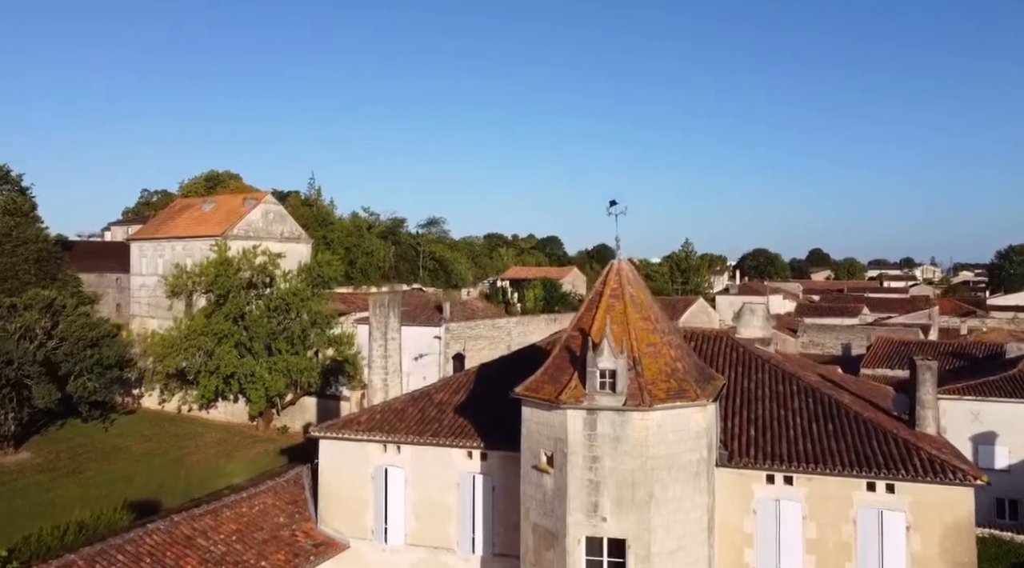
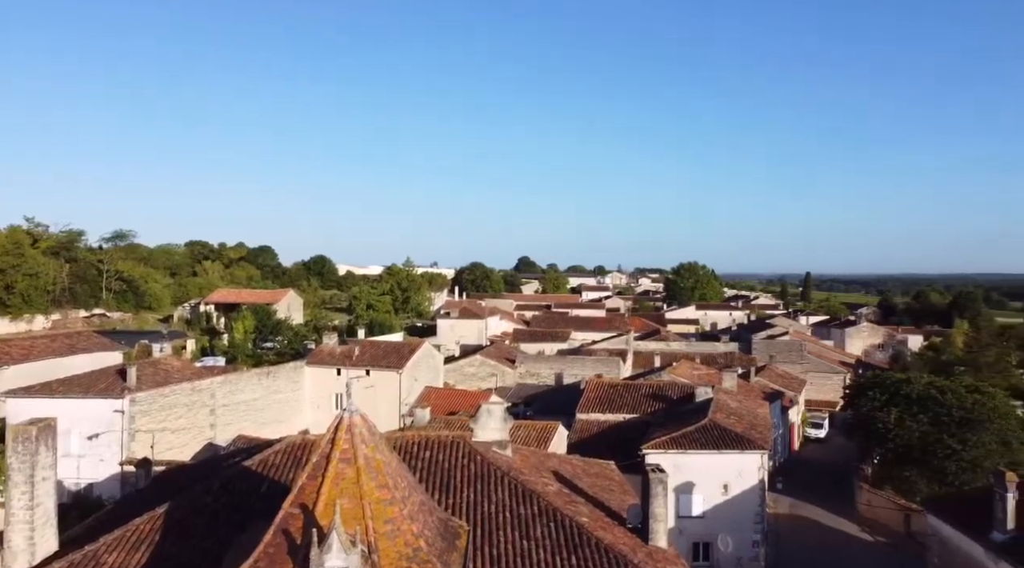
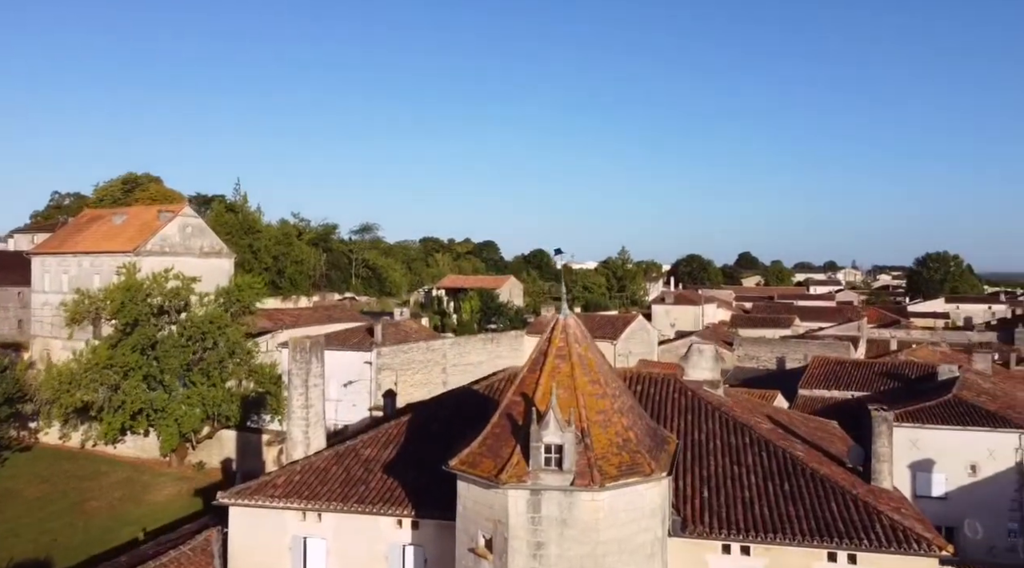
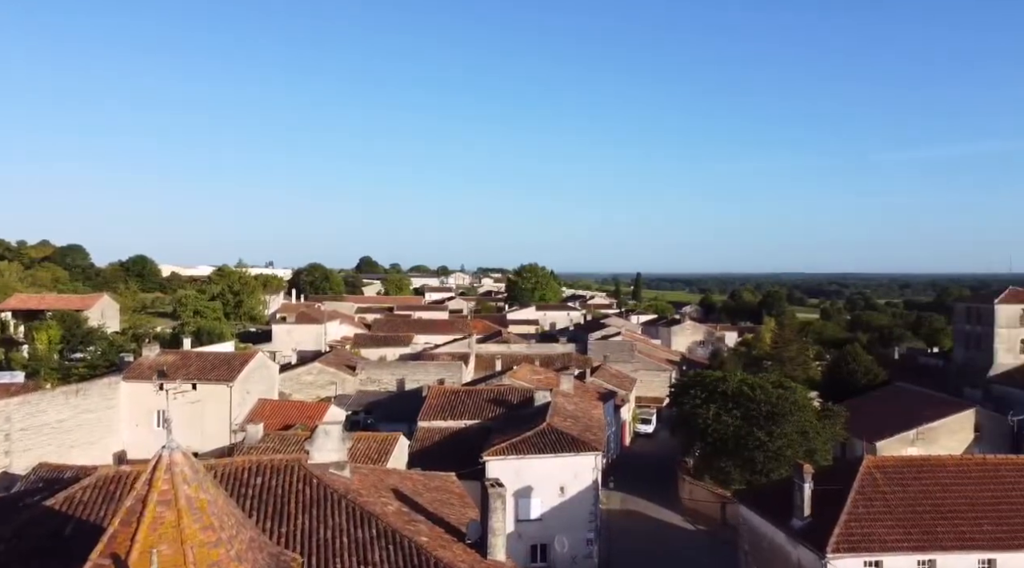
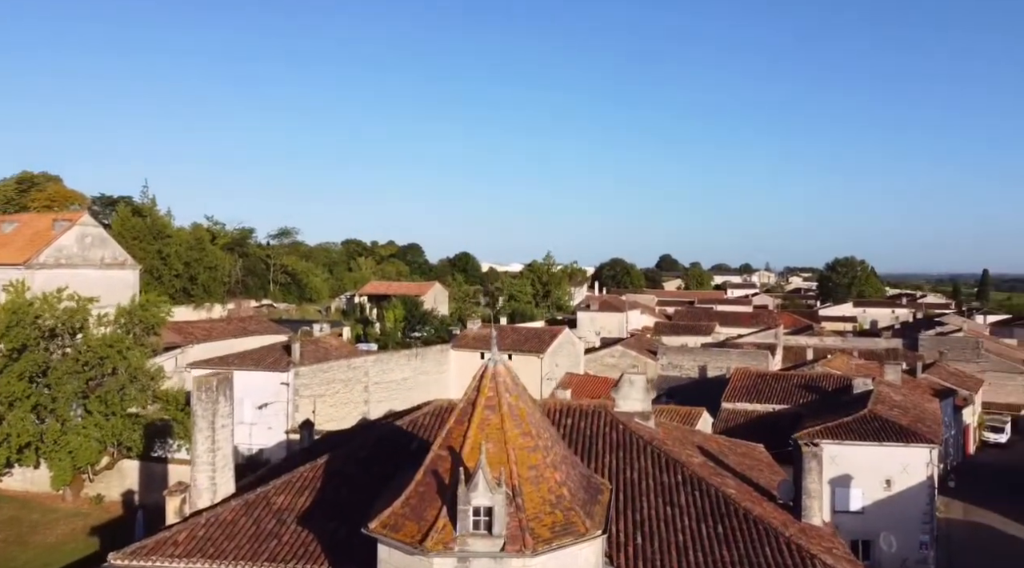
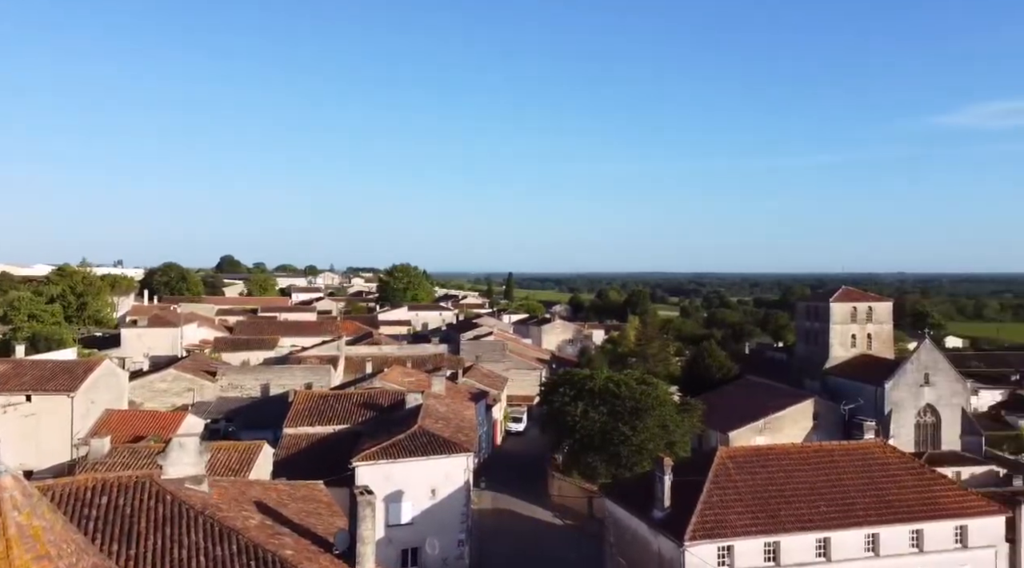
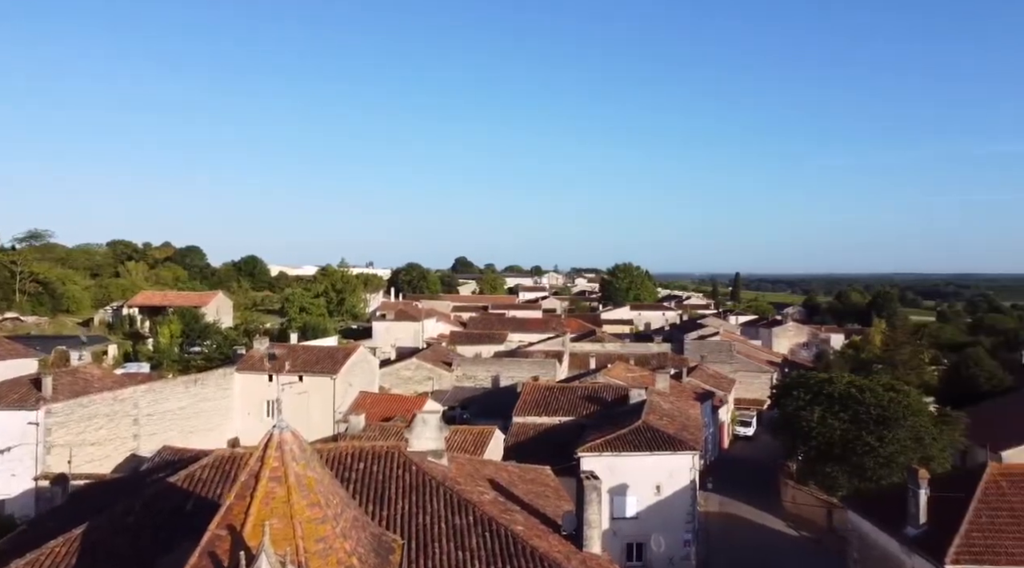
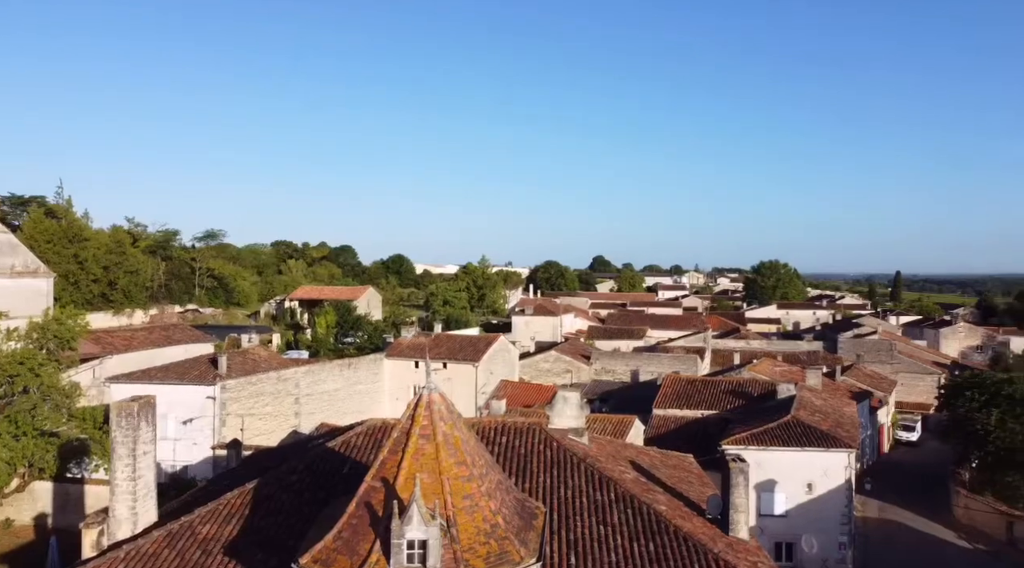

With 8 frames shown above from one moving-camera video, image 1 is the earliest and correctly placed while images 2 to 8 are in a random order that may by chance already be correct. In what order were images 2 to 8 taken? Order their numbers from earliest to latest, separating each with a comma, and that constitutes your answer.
3, 5, 8, 2, 7, 4, 6
